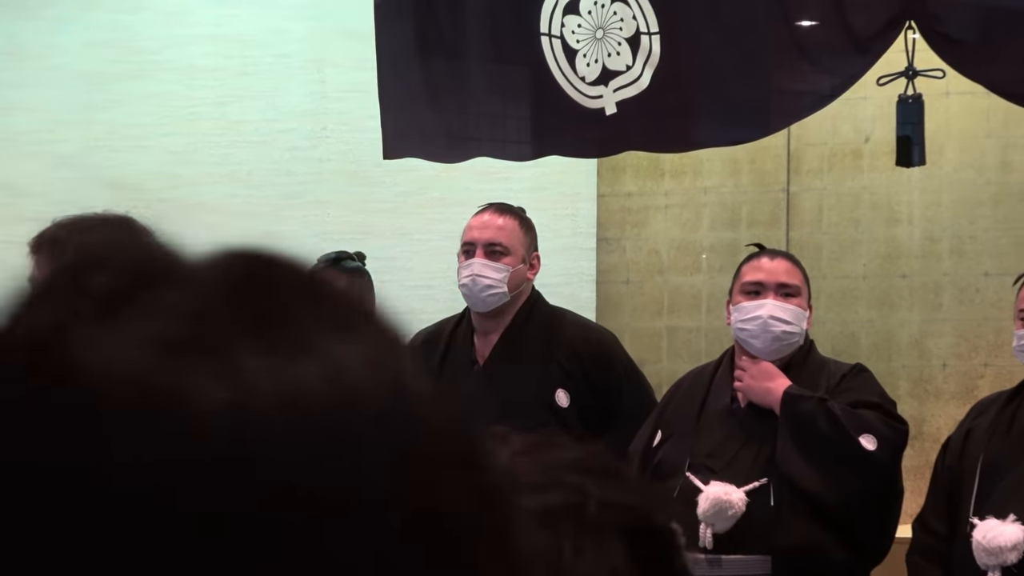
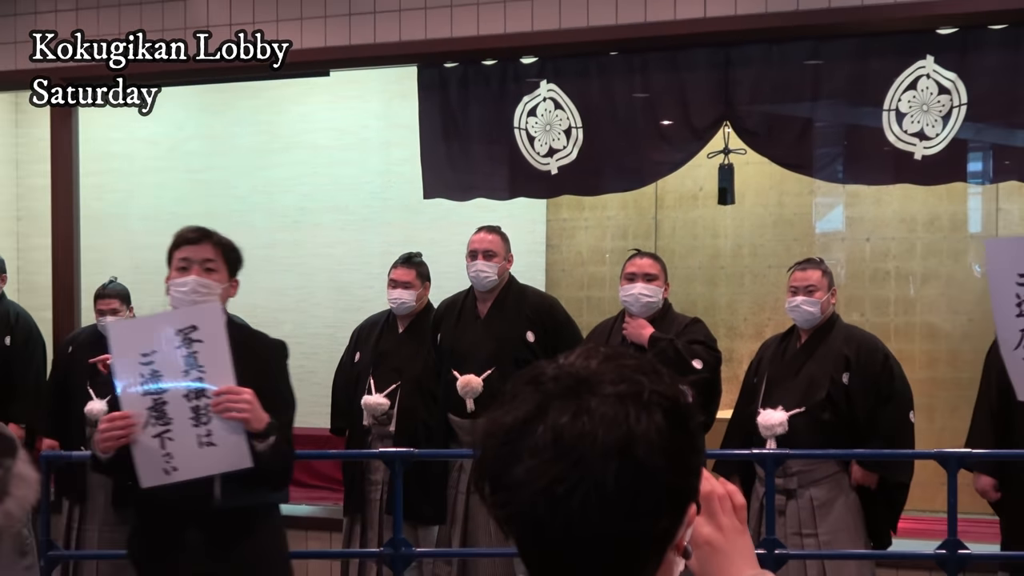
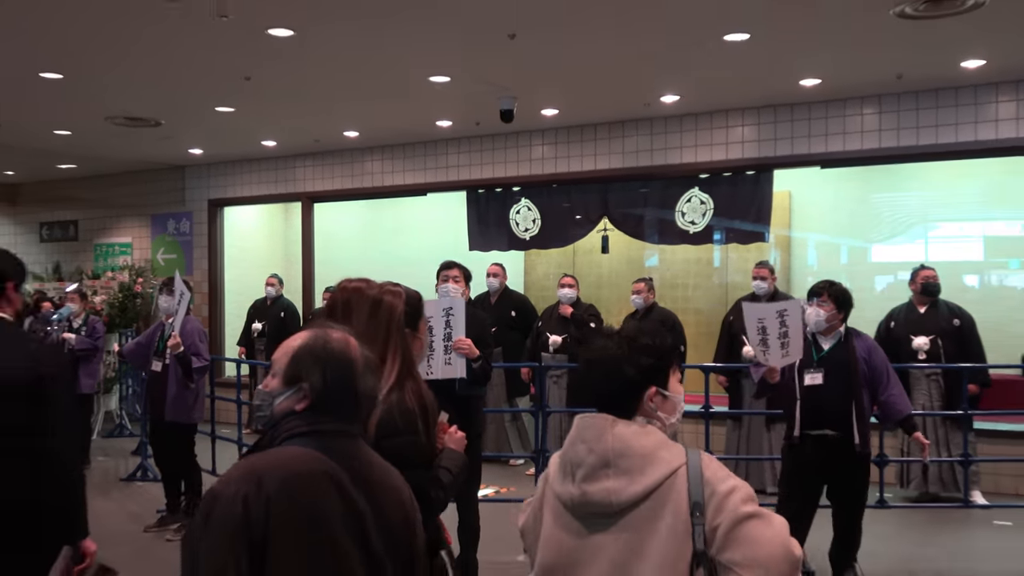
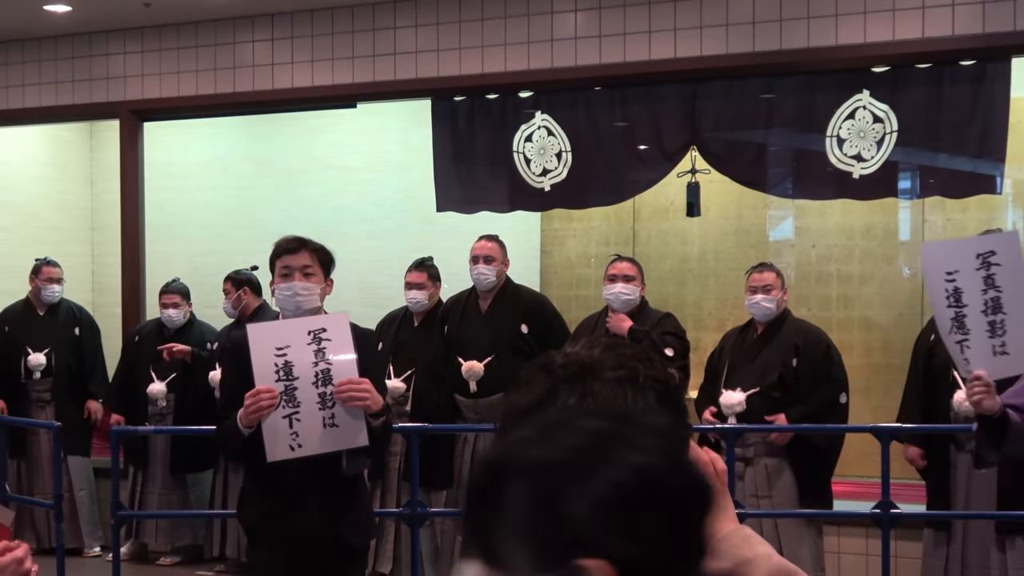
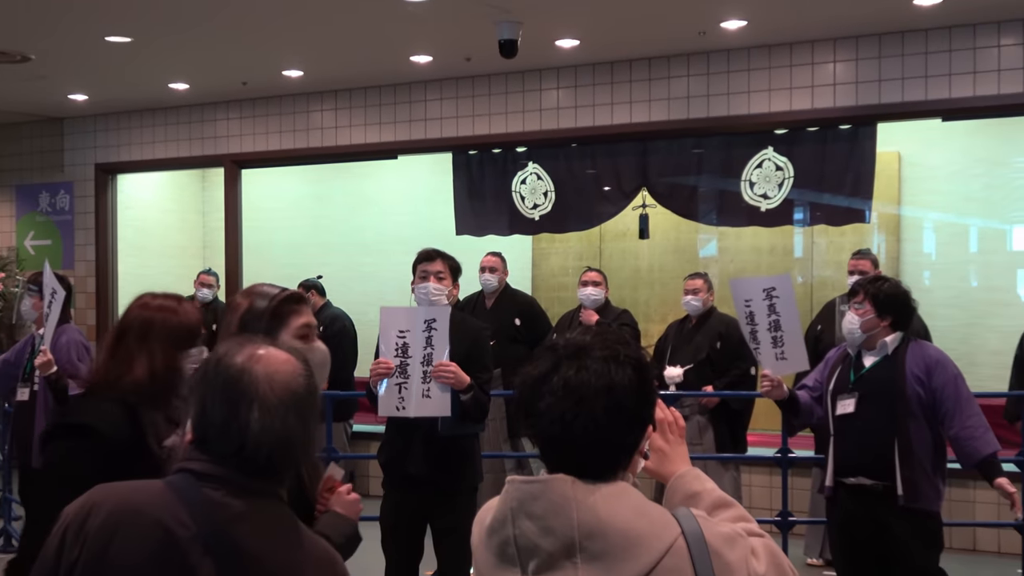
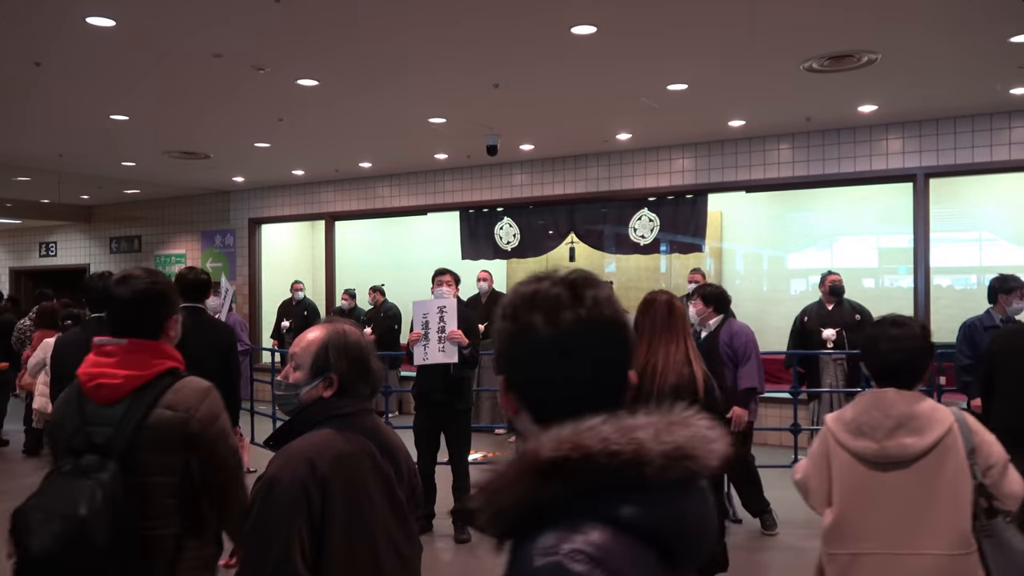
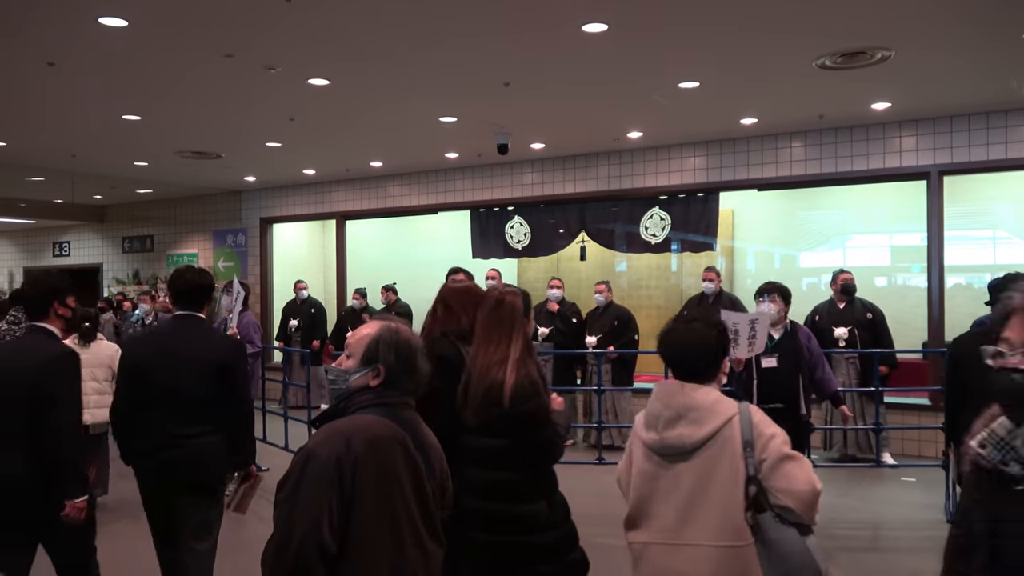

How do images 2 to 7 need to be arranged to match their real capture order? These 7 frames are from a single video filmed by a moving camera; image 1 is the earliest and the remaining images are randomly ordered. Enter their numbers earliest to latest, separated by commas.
2, 4, 5, 3, 7, 6
